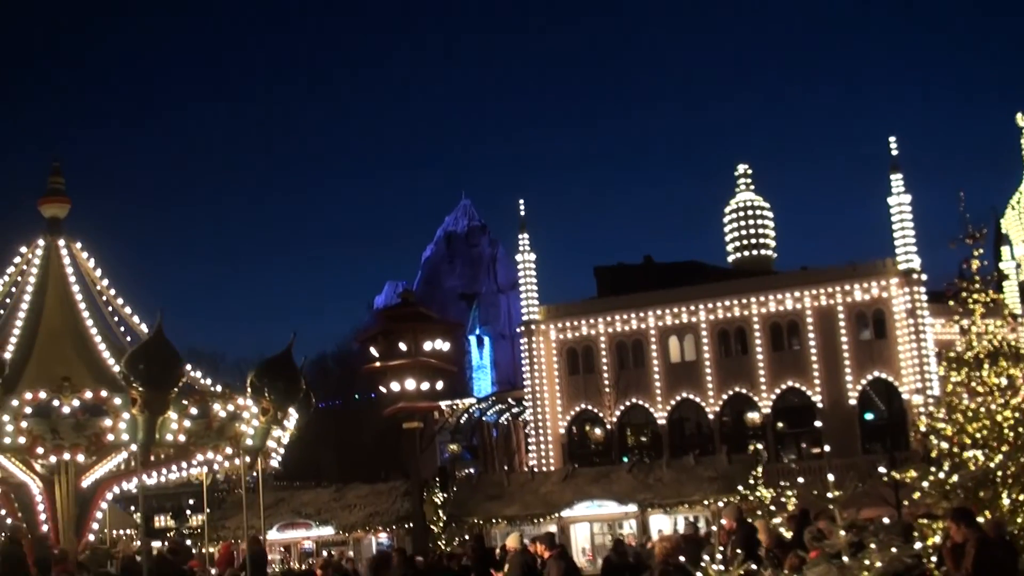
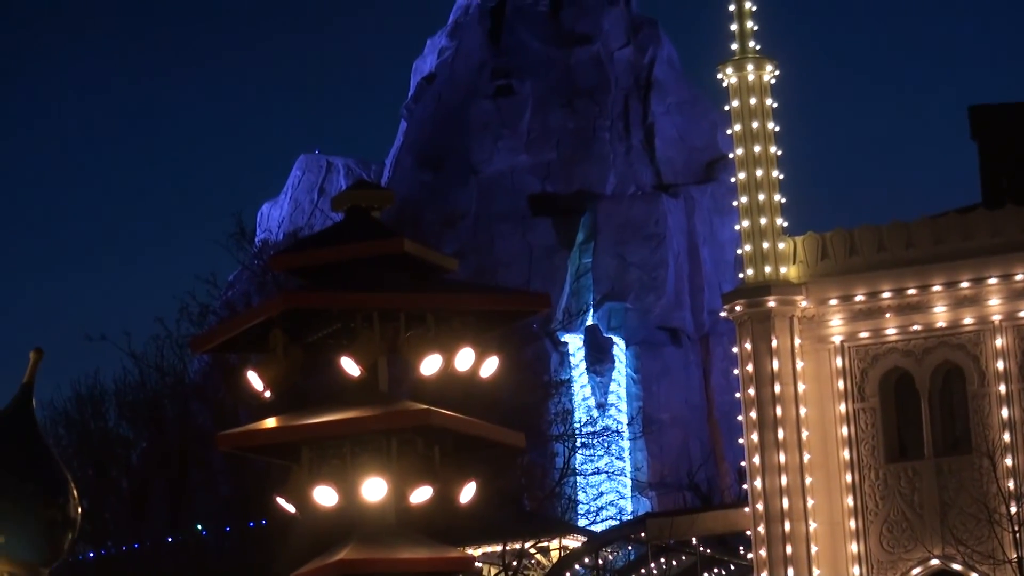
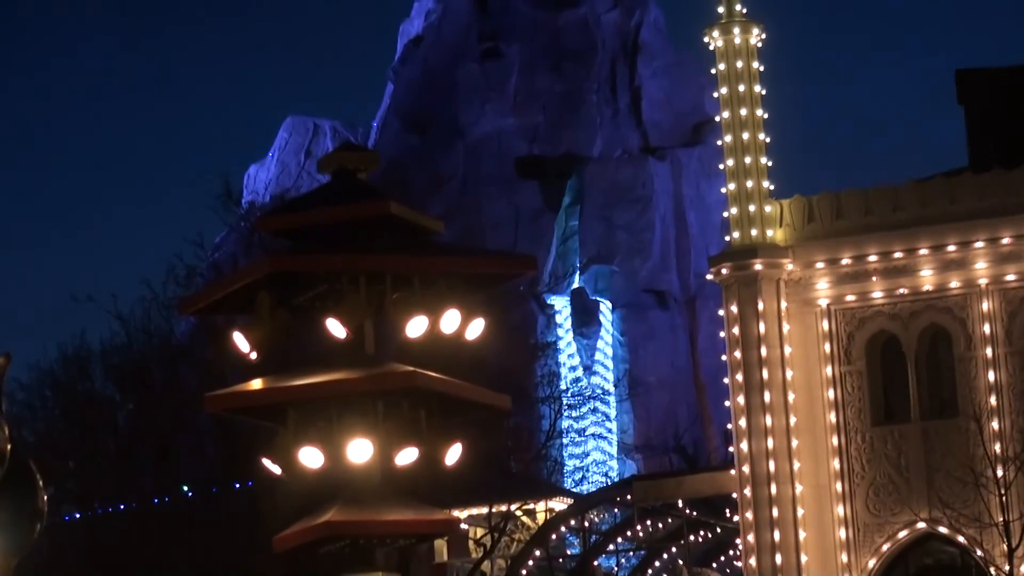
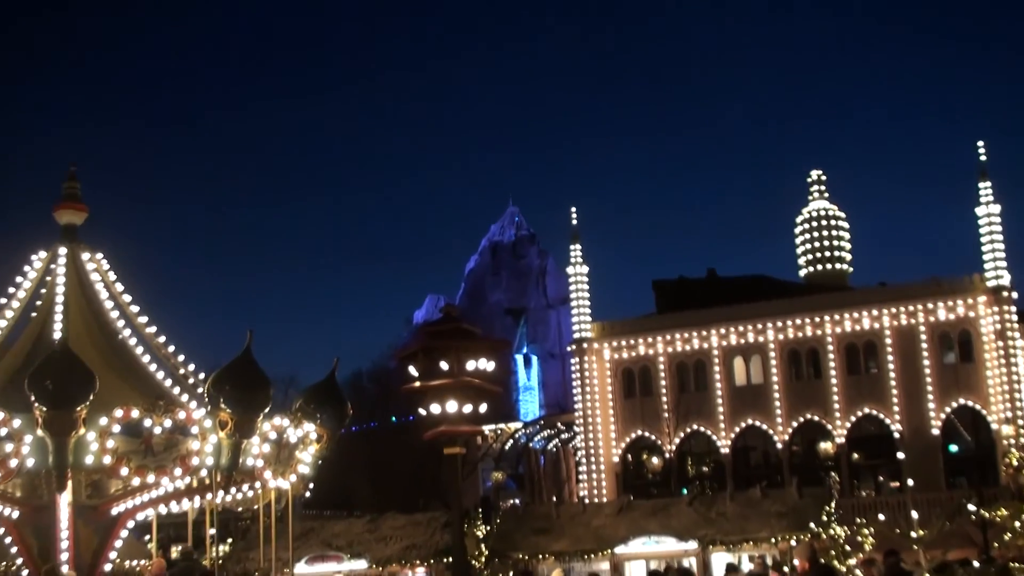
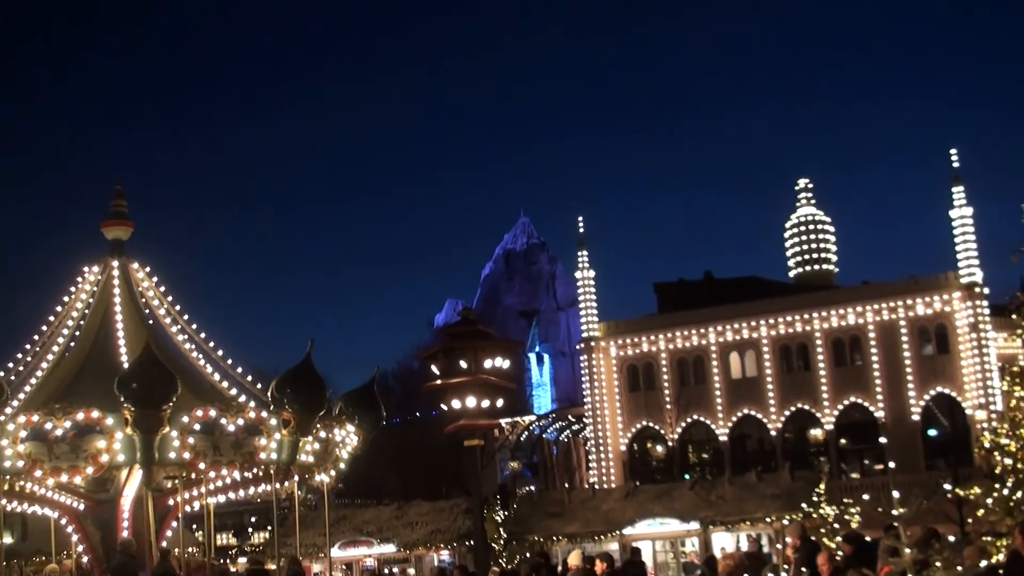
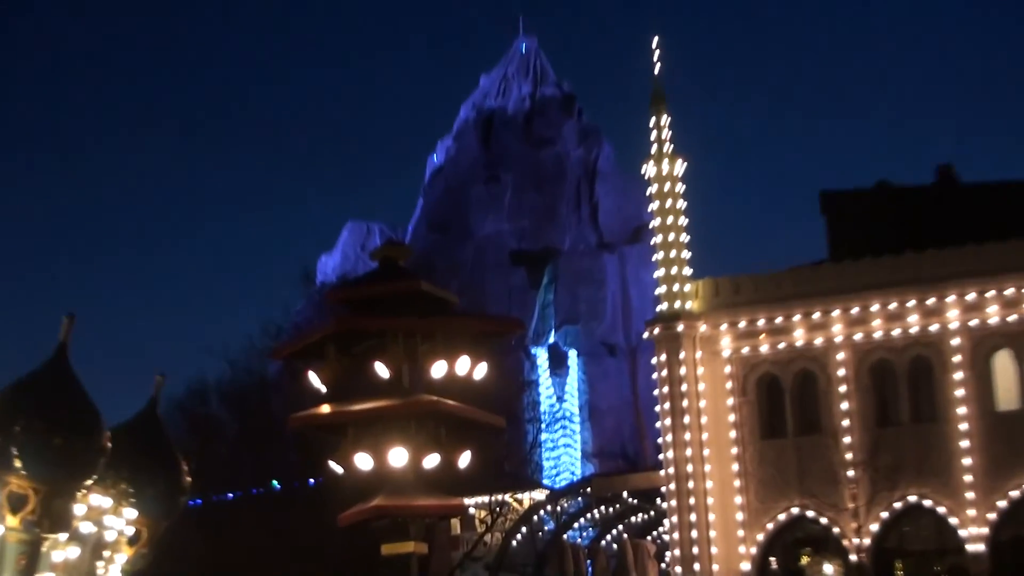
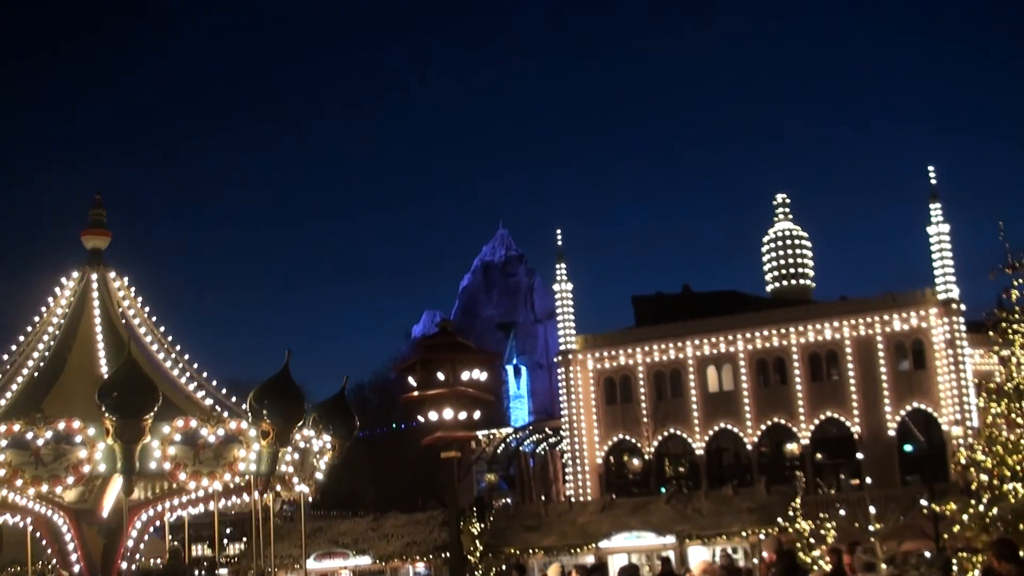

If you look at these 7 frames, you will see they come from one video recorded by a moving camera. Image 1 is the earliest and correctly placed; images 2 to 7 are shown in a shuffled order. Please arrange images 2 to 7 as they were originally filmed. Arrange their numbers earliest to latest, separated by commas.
5, 7, 4, 6, 3, 2
